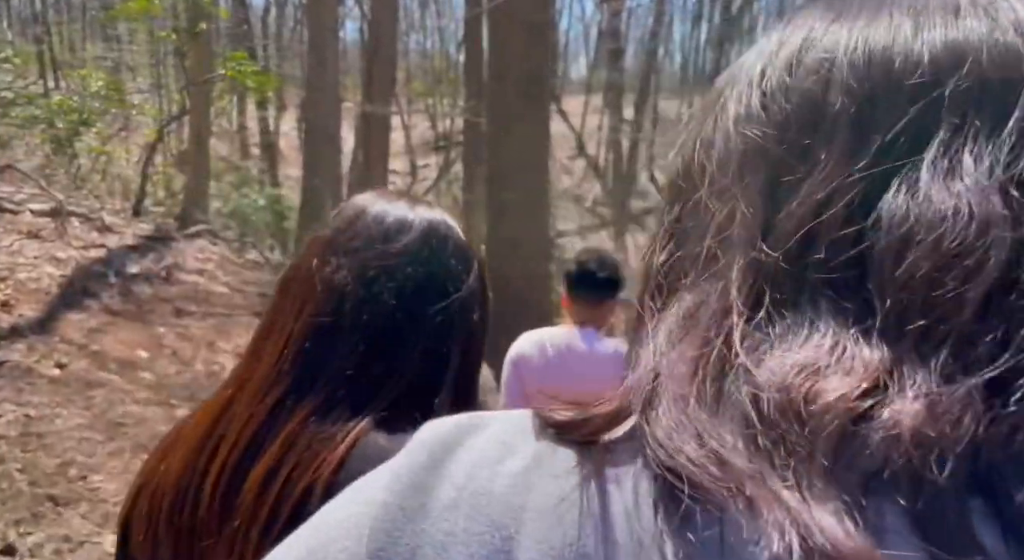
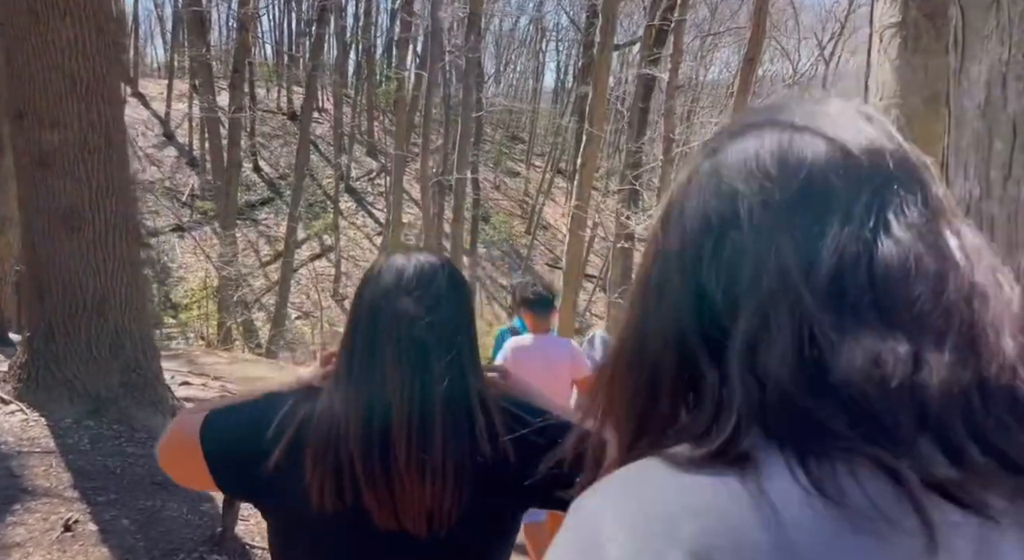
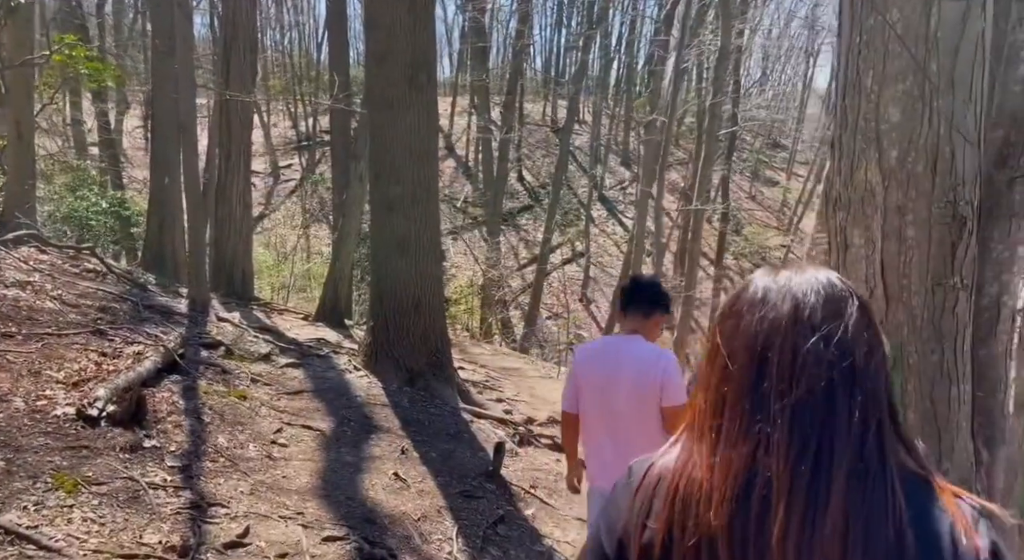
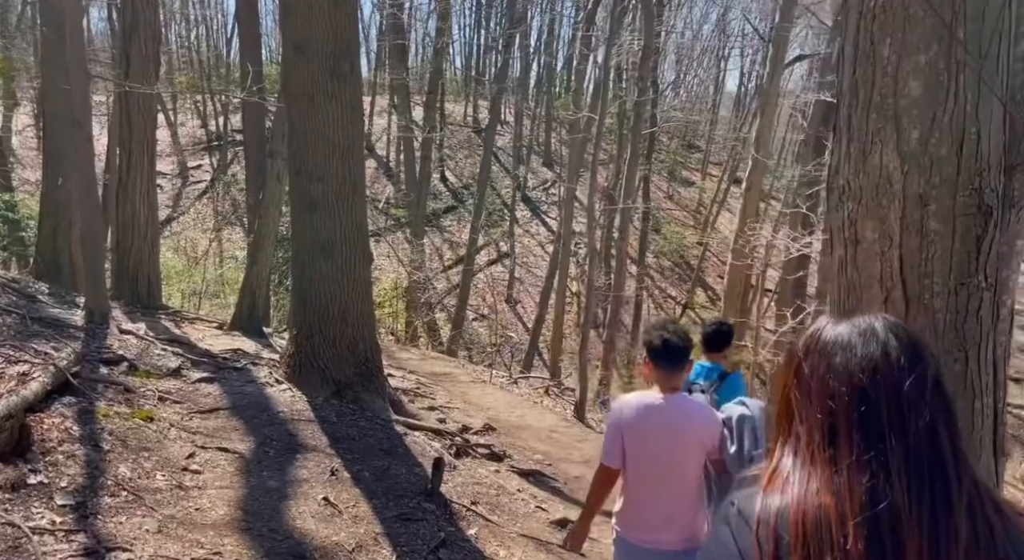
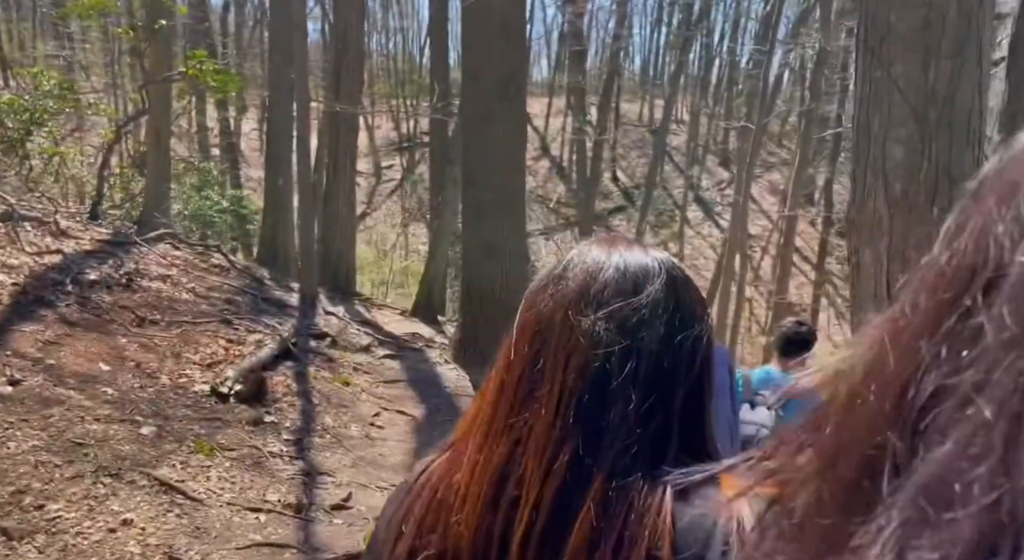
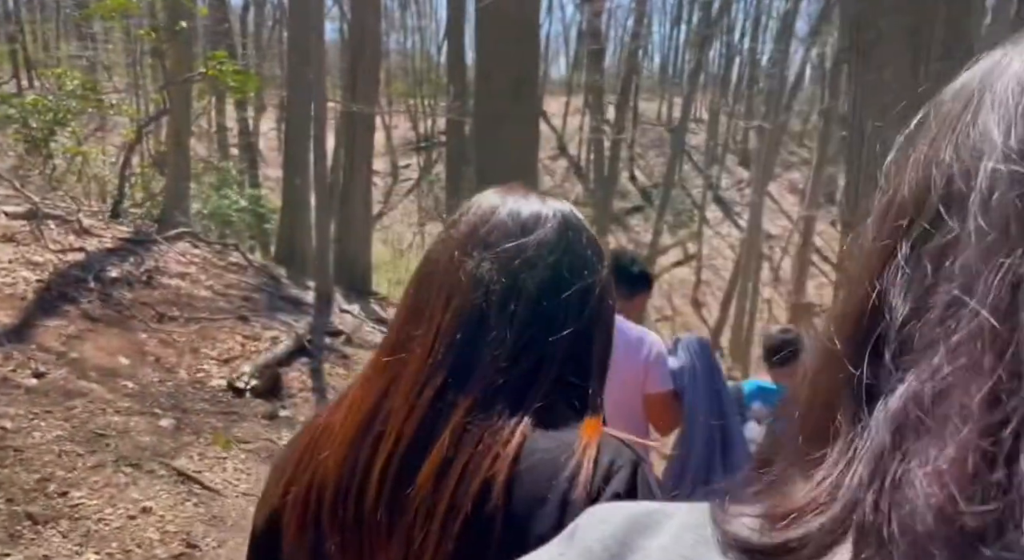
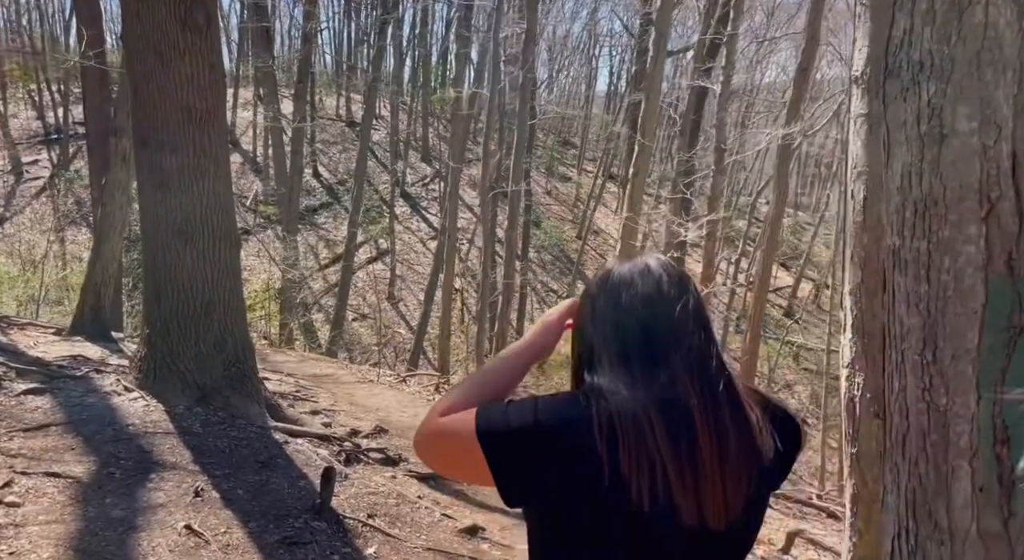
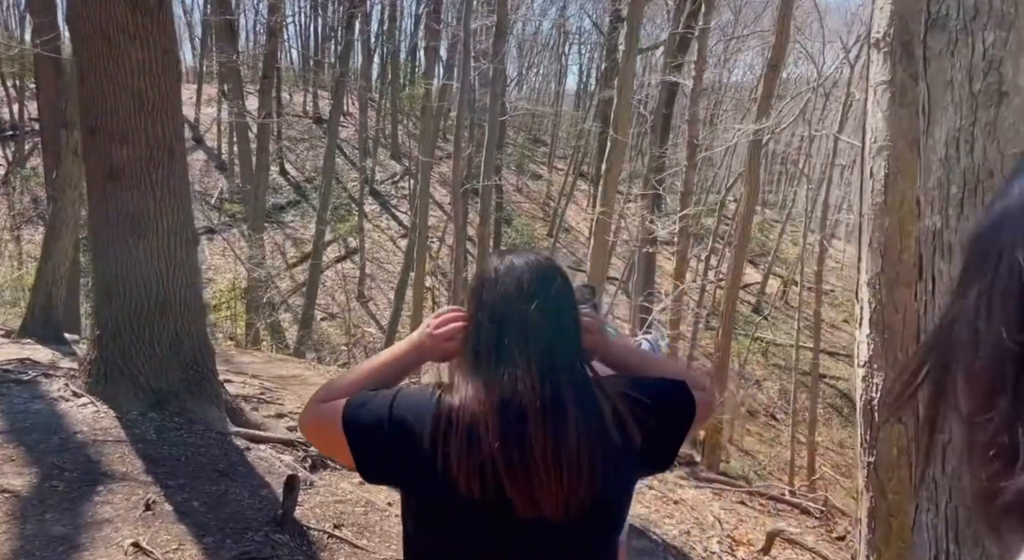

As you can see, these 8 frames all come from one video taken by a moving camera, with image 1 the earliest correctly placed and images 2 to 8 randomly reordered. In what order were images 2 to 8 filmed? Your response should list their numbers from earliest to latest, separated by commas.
6, 5, 3, 4, 7, 8, 2
